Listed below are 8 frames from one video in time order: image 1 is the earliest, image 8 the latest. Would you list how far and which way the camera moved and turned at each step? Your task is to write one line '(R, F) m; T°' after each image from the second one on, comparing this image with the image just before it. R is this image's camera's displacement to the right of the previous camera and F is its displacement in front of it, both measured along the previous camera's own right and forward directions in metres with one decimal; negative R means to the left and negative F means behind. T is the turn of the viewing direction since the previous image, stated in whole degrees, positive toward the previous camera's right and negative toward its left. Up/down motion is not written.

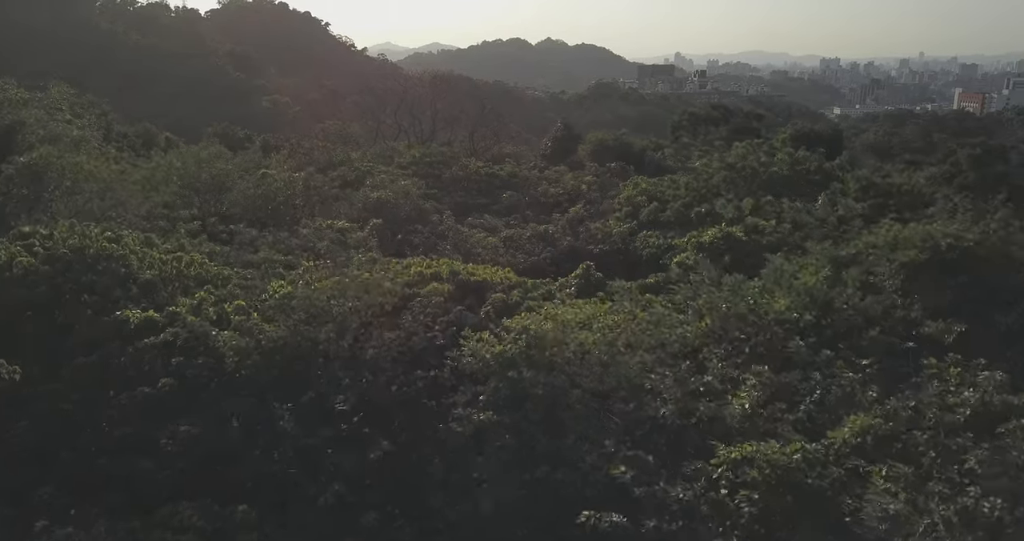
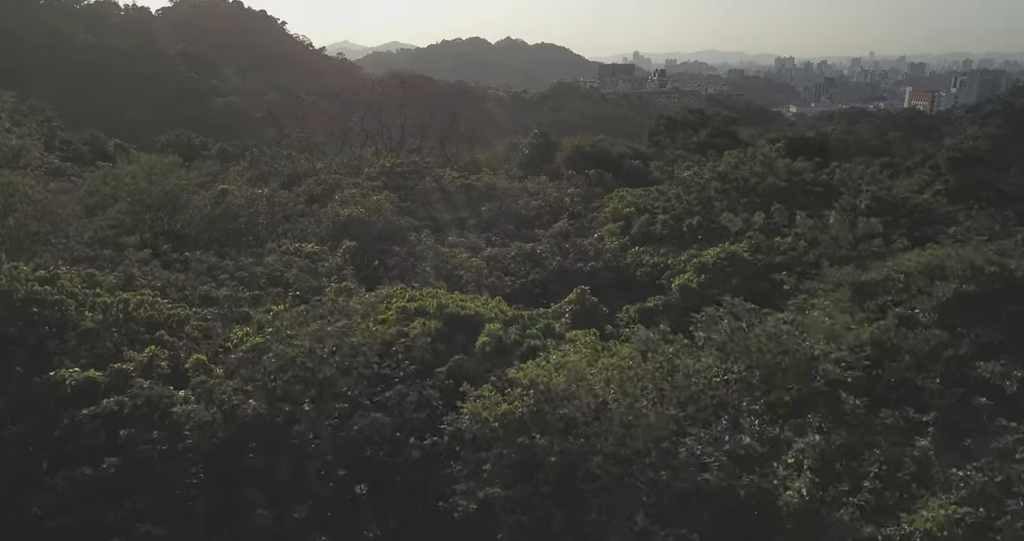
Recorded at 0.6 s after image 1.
(-0.3, +0.8) m; +3°
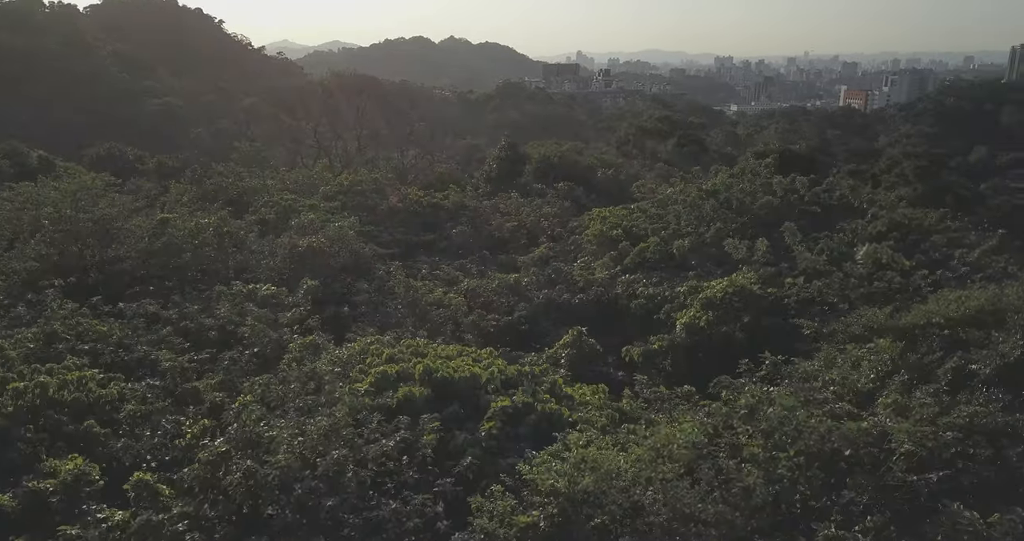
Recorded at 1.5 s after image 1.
(-0.4, +1.0) m; +4°
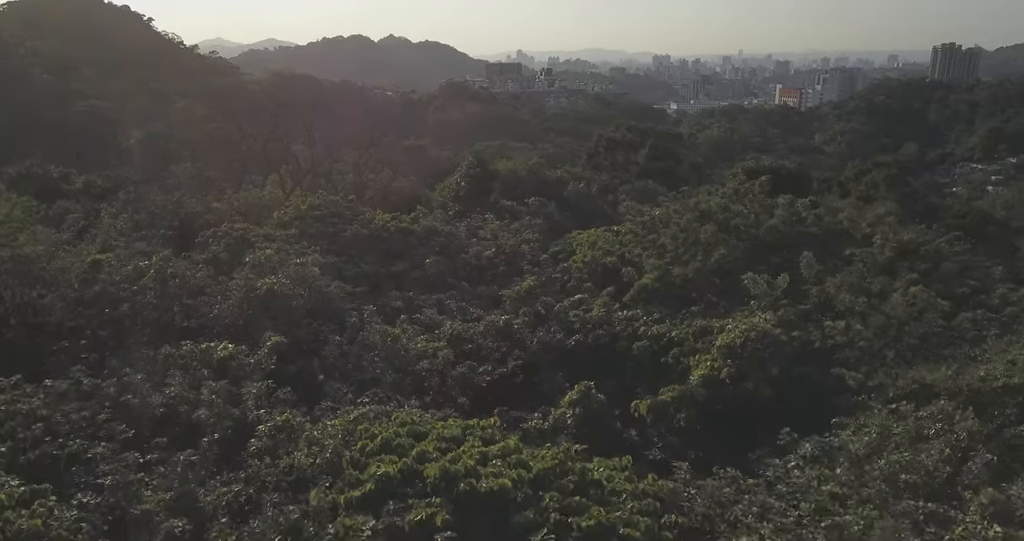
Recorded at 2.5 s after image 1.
(-0.5, +1.0) m; +4°
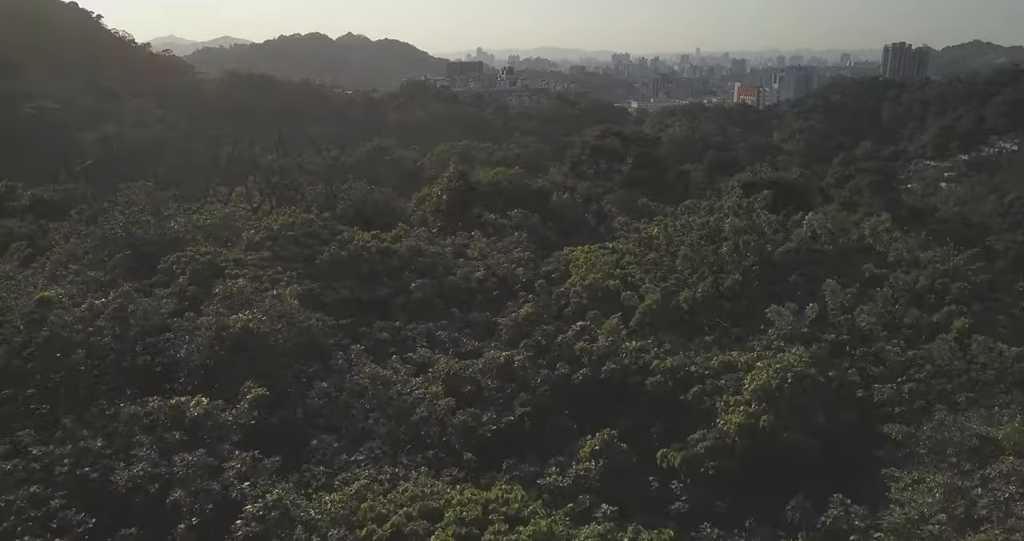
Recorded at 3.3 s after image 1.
(-0.4, +0.8) m; +3°
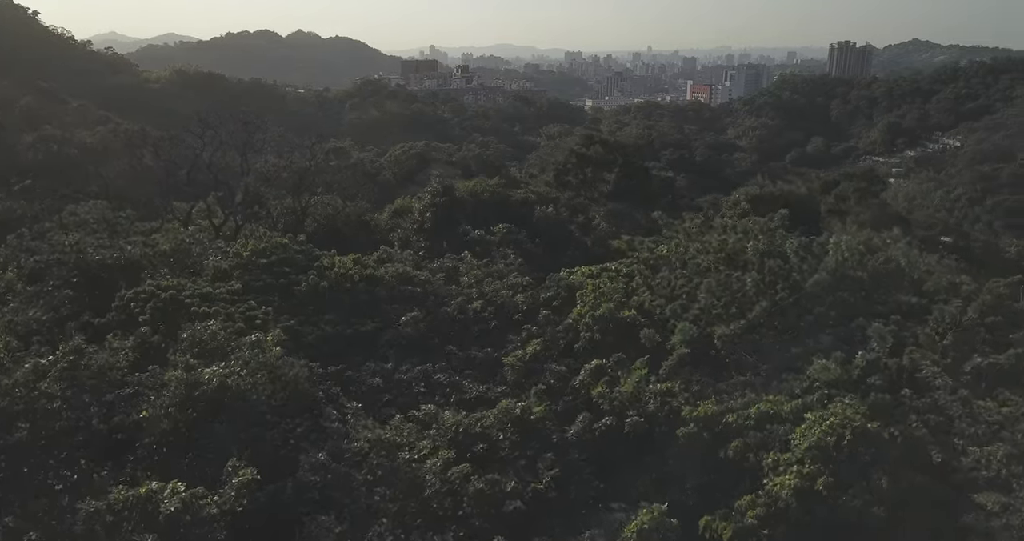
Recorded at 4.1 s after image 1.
(-0.6, +1.0) m; +3°
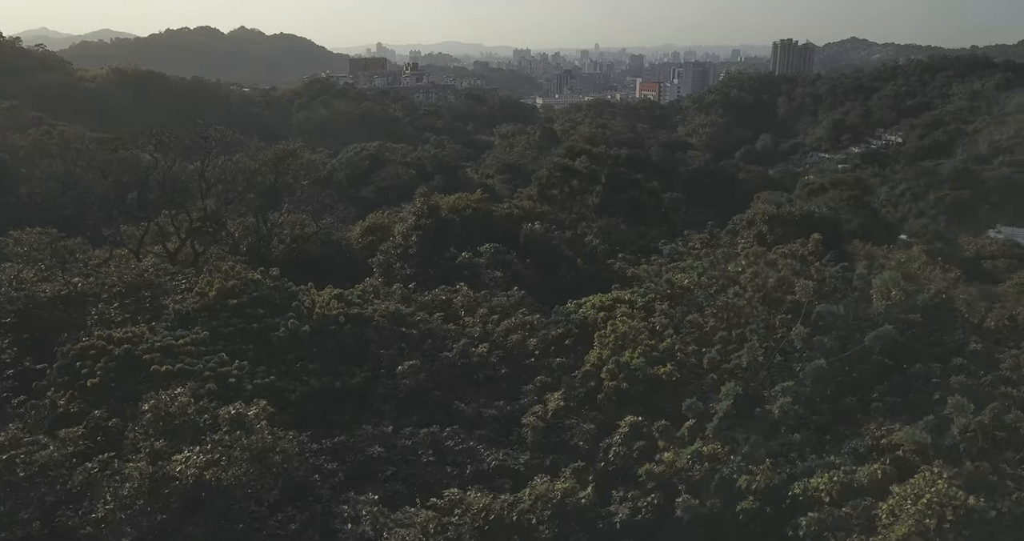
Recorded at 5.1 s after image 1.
(-0.7, +1.2) m; +4°
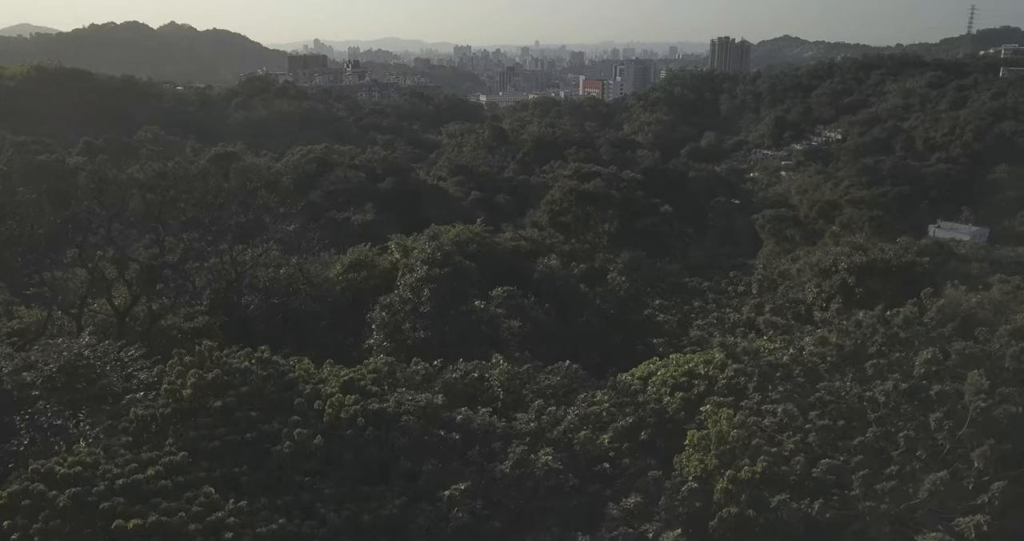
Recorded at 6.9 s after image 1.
(-1.2, +2.0) m; +4°
